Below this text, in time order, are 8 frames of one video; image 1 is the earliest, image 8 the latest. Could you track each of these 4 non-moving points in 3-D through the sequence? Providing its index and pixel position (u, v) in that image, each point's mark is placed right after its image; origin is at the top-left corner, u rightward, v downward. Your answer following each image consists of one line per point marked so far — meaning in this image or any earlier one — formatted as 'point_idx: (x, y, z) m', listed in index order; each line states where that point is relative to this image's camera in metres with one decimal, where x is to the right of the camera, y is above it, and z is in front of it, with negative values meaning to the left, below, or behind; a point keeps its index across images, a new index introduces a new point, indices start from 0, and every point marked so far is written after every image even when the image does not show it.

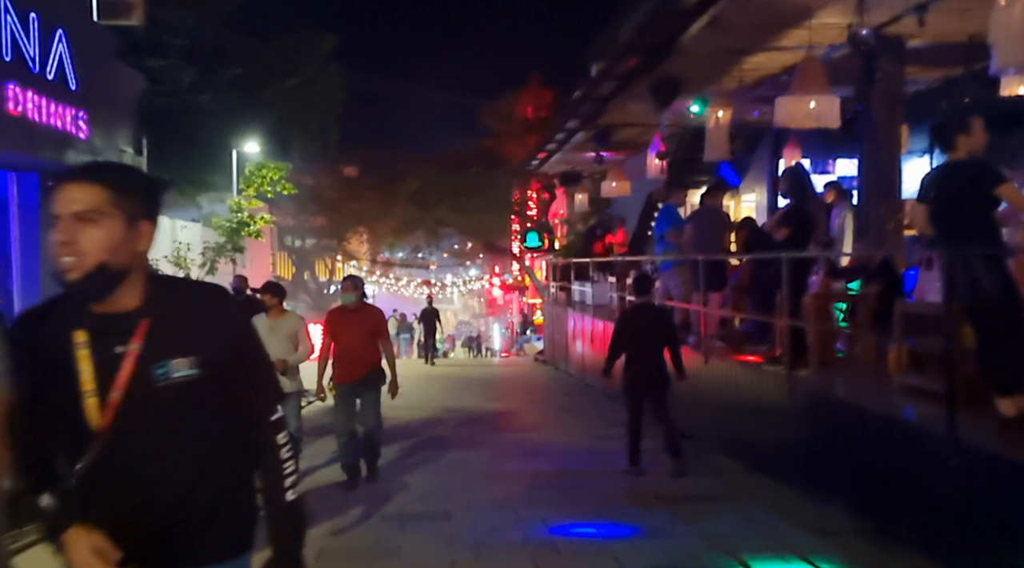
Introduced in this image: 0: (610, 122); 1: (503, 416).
0: (+1.8, +3.0, +17.5) m
1: (-0.1, -1.8, +13.0) m
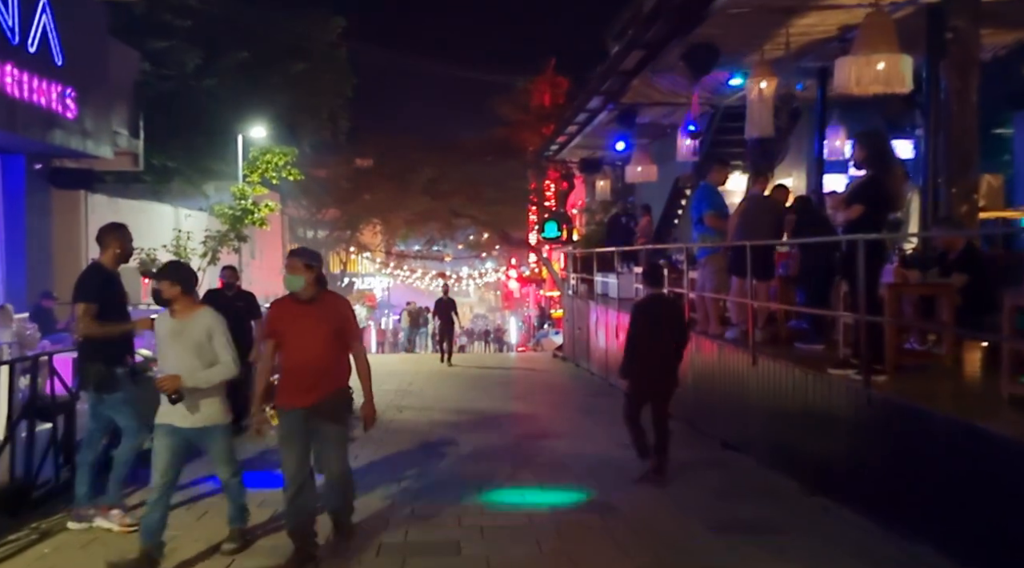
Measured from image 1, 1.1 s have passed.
0: (+2.1, +3.2, +16.3) m
1: (+0.1, -1.7, +11.8) m
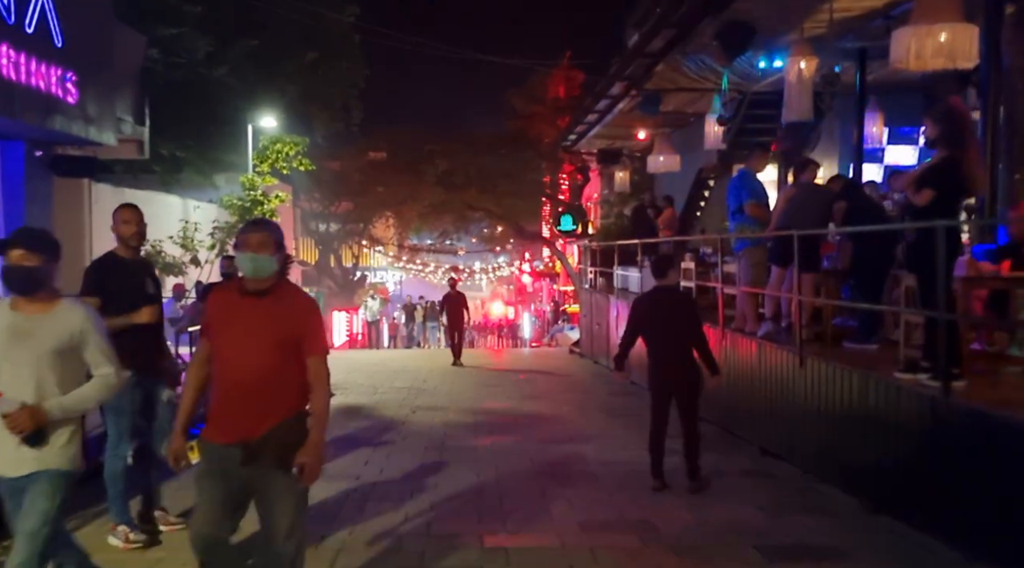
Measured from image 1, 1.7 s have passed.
0: (+2.5, +3.3, +15.6) m
1: (+0.3, -1.6, +11.2) m
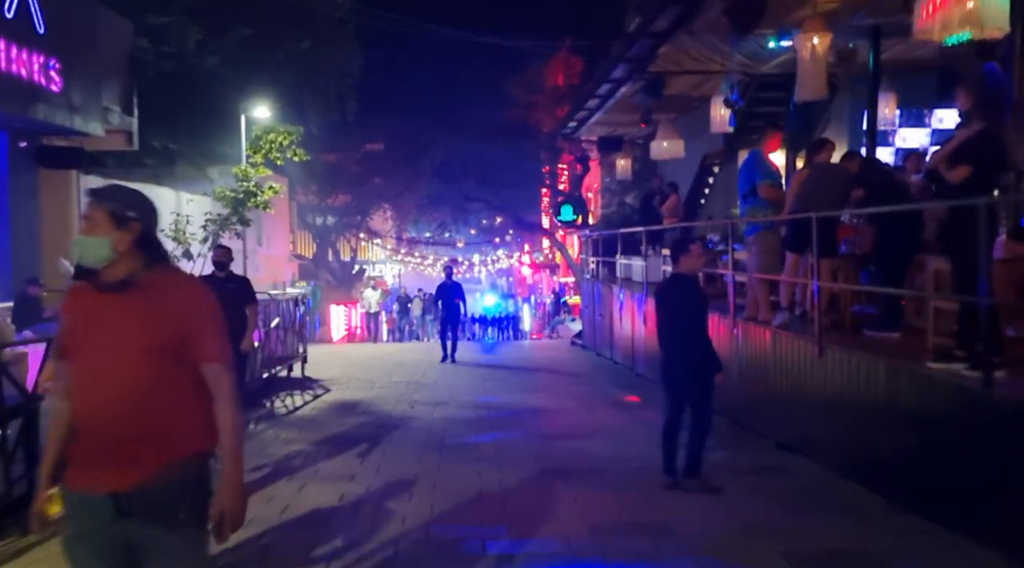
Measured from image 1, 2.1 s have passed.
0: (+2.4, +3.4, +15.1) m
1: (+0.4, -1.5, +10.7) m
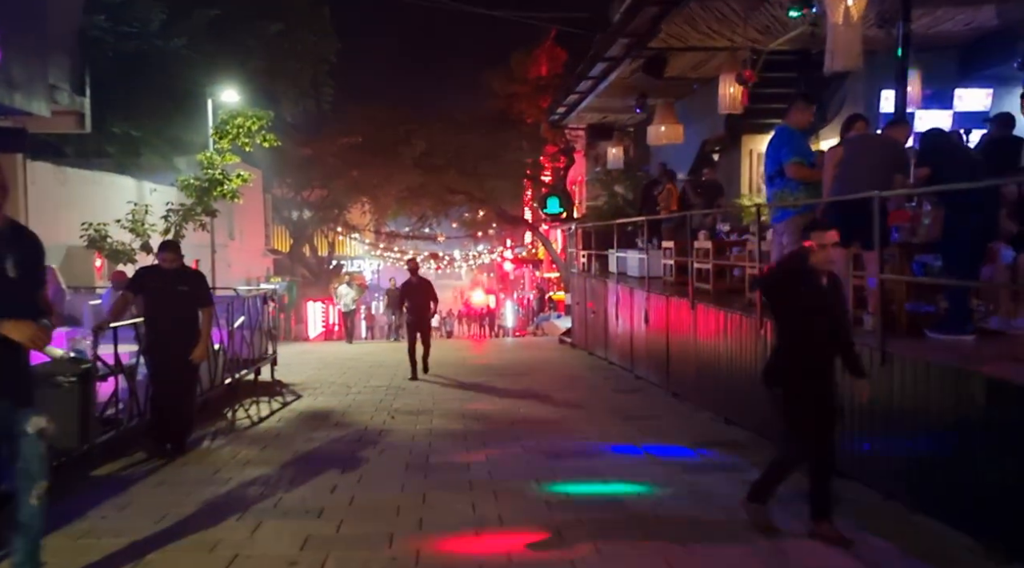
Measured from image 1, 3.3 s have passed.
0: (+2.3, +3.5, +13.9) m
1: (+0.3, -1.4, +9.5) m
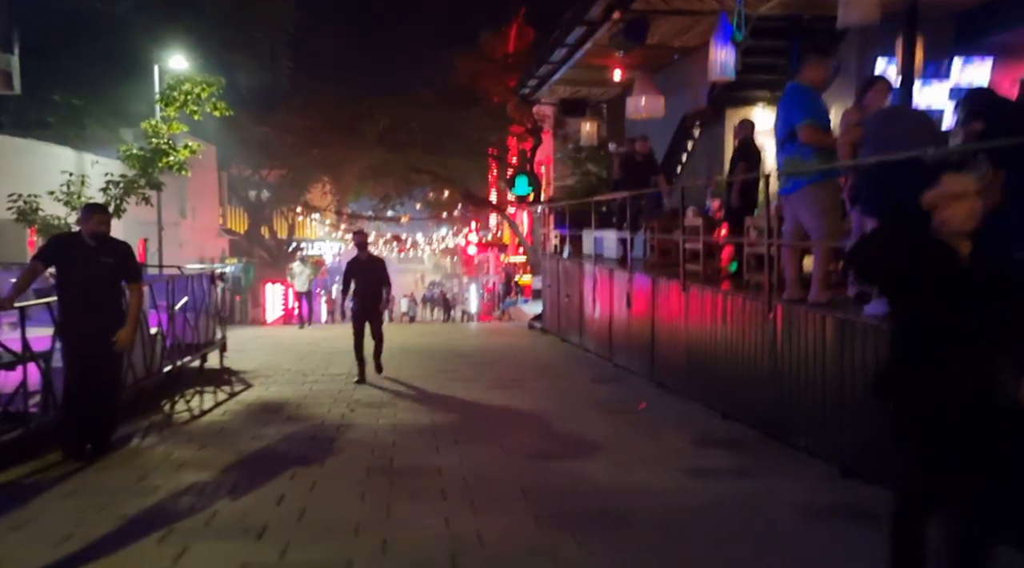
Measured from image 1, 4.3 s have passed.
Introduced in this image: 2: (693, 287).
0: (+1.9, +3.8, +12.9) m
1: (+0.1, -1.2, +8.5) m
2: (+1.8, 0.0, +9.6) m
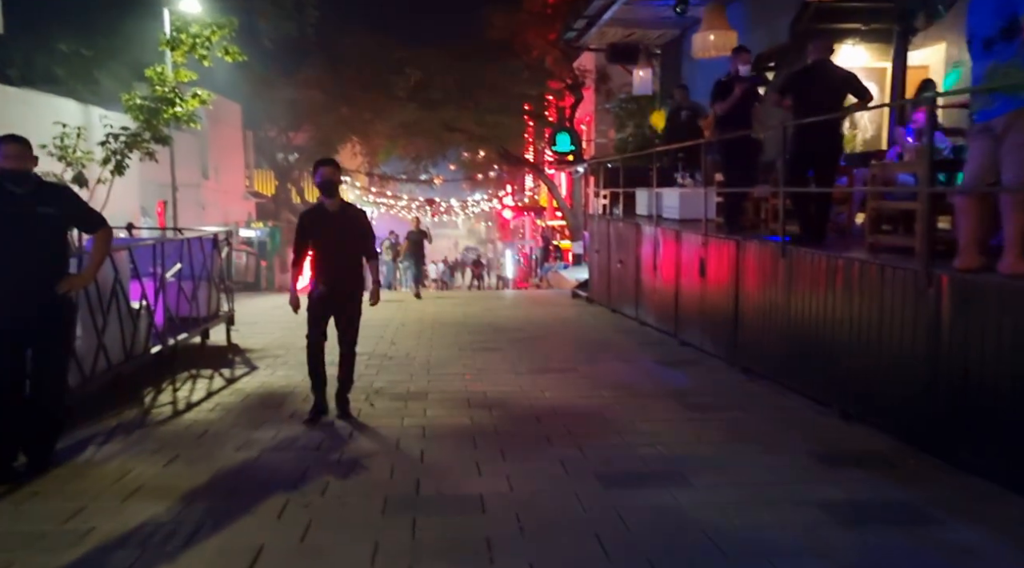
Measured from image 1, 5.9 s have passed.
0: (+2.5, +4.2, +10.8) m
1: (+0.5, -1.0, +6.7) m
2: (+2.3, +0.3, +7.7) m
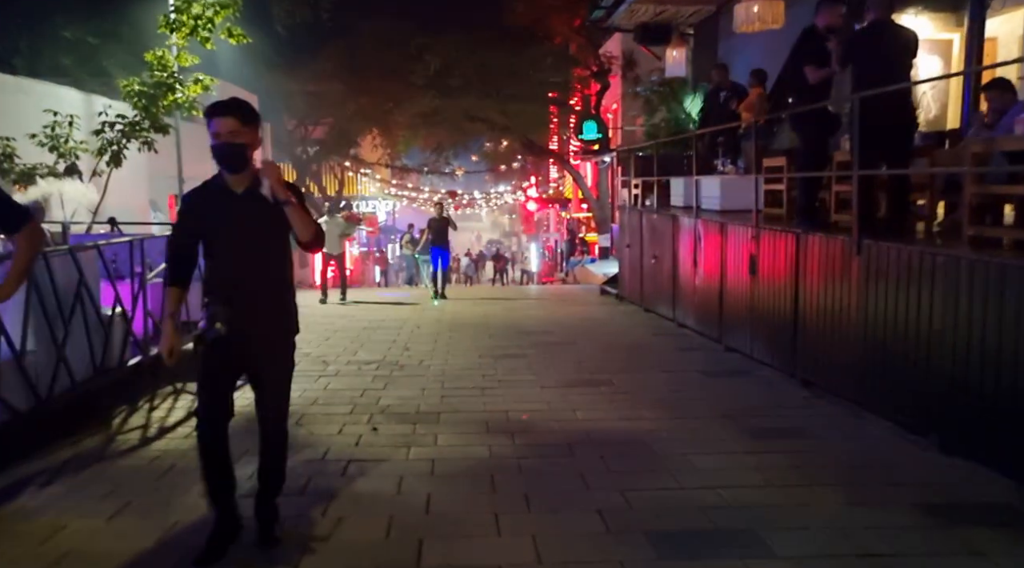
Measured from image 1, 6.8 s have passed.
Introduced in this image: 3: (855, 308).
0: (+2.7, +4.2, +9.6) m
1: (+0.7, -1.0, +5.5) m
2: (+2.5, +0.3, +6.5) m
3: (+2.5, -0.2, +6.7) m
